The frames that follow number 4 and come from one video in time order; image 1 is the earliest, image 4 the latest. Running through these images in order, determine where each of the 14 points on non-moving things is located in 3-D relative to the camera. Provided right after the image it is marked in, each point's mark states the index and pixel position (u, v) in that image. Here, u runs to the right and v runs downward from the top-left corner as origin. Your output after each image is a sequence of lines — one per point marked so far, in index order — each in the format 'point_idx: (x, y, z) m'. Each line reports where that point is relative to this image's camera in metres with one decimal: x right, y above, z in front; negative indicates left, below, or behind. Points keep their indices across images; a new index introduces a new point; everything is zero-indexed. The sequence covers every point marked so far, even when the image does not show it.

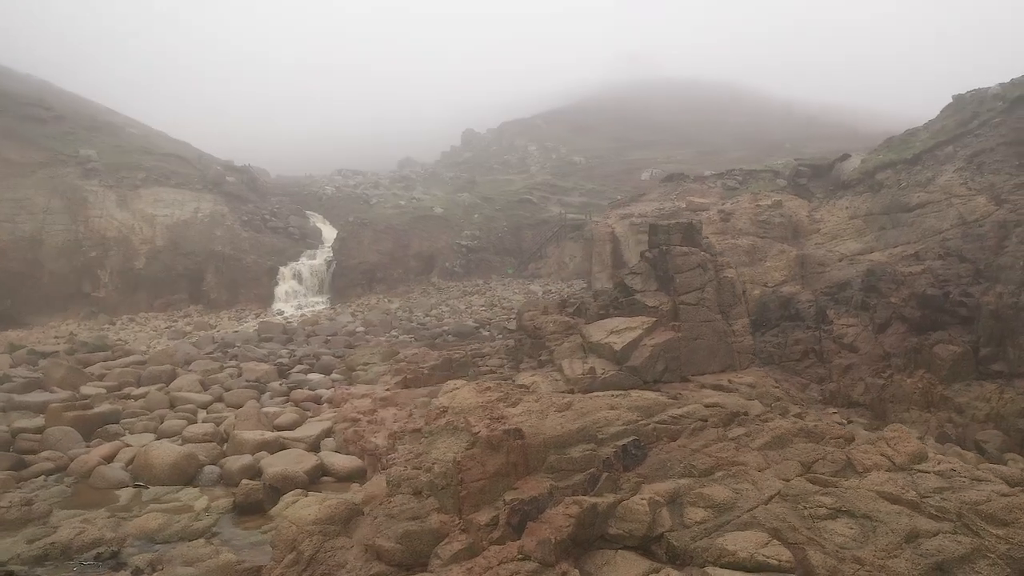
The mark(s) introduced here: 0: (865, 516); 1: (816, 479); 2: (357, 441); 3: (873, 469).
0: (+1.7, -1.1, +3.9) m
1: (+1.6, -1.0, +4.3) m
2: (-1.7, -1.7, +9.0) m
3: (+1.9, -1.0, +4.4) m
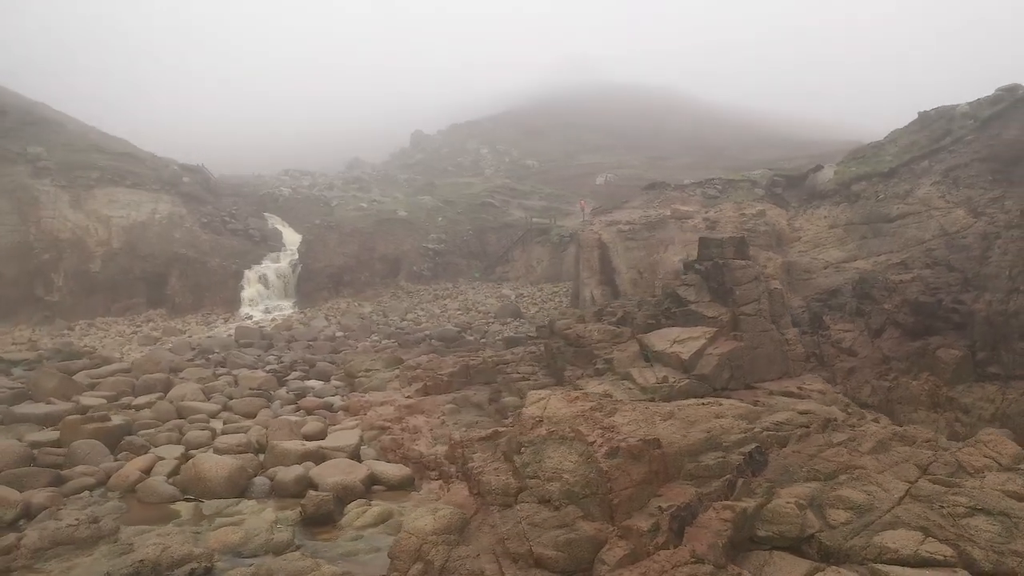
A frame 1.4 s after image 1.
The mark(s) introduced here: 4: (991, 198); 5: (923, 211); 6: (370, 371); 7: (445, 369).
0: (+2.6, -1.2, +4.3) m
1: (+2.5, -1.1, +4.7) m
2: (-1.3, -1.8, +9.1) m
3: (+2.8, -1.1, +4.8) m
4: (+7.1, +1.3, +12.1) m
5: (+6.5, +1.2, +12.9) m
6: (-2.3, -1.3, +13.5) m
7: (-0.9, -1.1, +11.7) m
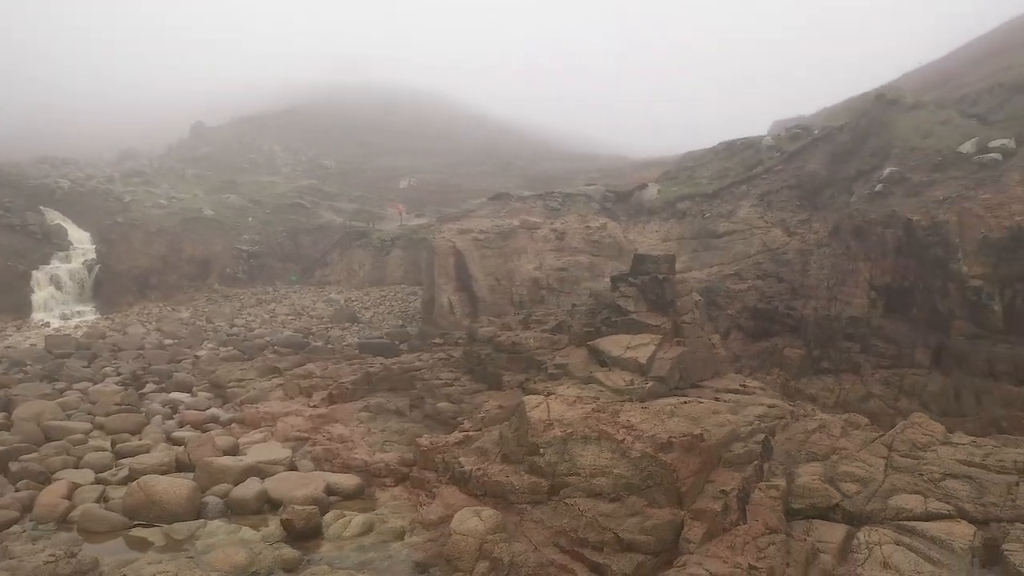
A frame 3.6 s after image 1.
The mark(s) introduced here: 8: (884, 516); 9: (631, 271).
0: (+3.1, -1.3, +5.7) m
1: (+2.9, -1.2, +6.1) m
2: (-2.0, -1.9, +9.1) m
3: (+3.2, -1.2, +6.2) m
4: (+5.1, +1.2, +14.5) m
5: (+4.3, +1.1, +15.1) m
6: (-4.3, -1.5, +13.0) m
7: (-2.4, -1.2, +11.7) m
8: (+2.4, -1.5, +5.4) m
9: (+1.4, +0.2, +9.4) m
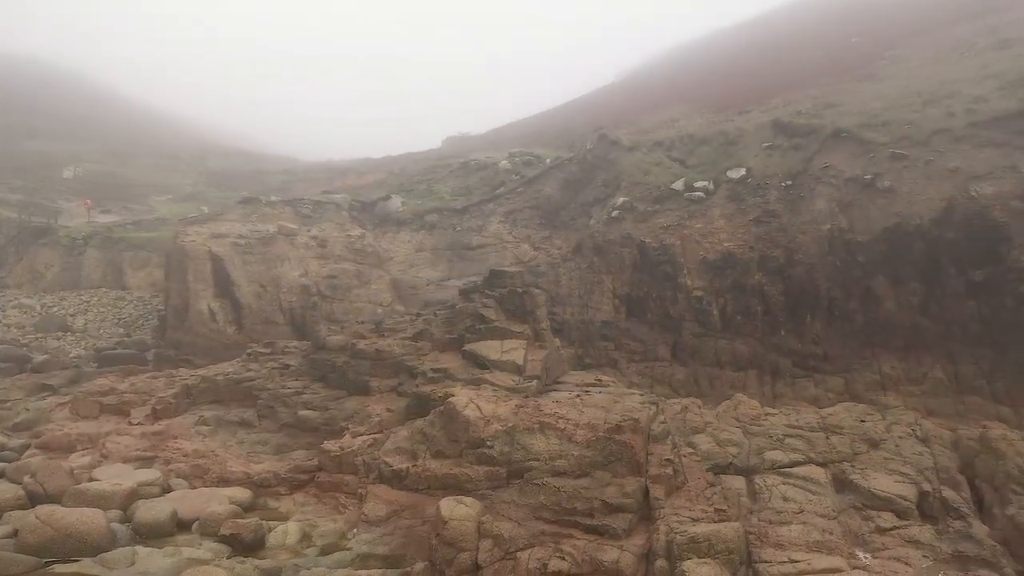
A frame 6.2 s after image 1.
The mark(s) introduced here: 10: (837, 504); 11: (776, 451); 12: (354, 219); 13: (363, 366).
0: (+2.8, -1.4, +8.1) m
1: (+2.4, -1.4, +8.3) m
2: (-3.3, -2.0, +8.9) m
3: (+2.6, -1.3, +8.6) m
4: (+0.7, +1.0, +16.8) m
5: (-0.3, +0.9, +17.1) m
6: (-7.1, -1.6, +11.4) m
7: (-4.8, -1.4, +11.0) m
8: (+2.3, -1.6, +7.5) m
9: (-0.4, 0.0, +10.7) m
10: (+2.7, -1.8, +6.9) m
11: (+2.5, -1.5, +7.7) m
12: (-3.6, +1.6, +18.7) m
13: (-1.9, -1.0, +10.2) m
